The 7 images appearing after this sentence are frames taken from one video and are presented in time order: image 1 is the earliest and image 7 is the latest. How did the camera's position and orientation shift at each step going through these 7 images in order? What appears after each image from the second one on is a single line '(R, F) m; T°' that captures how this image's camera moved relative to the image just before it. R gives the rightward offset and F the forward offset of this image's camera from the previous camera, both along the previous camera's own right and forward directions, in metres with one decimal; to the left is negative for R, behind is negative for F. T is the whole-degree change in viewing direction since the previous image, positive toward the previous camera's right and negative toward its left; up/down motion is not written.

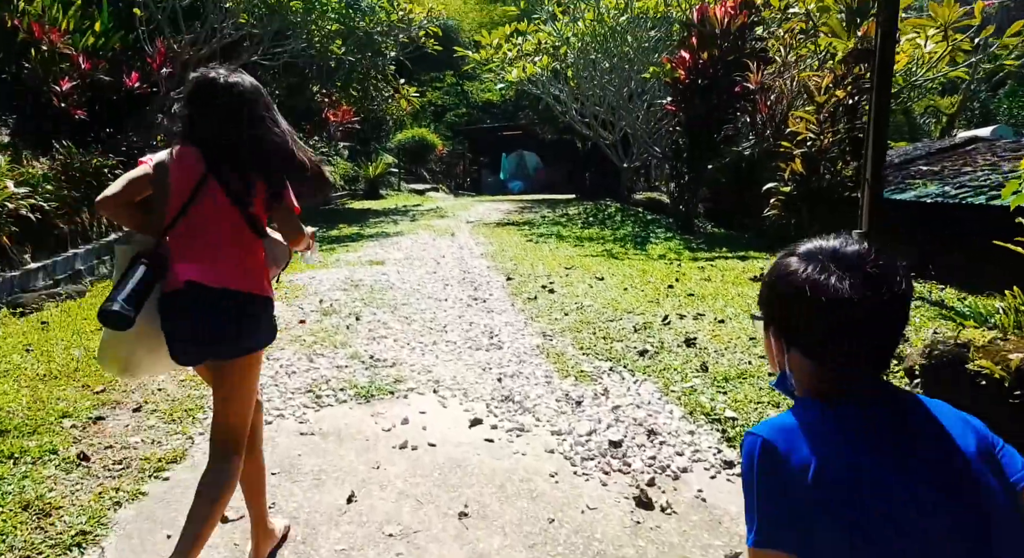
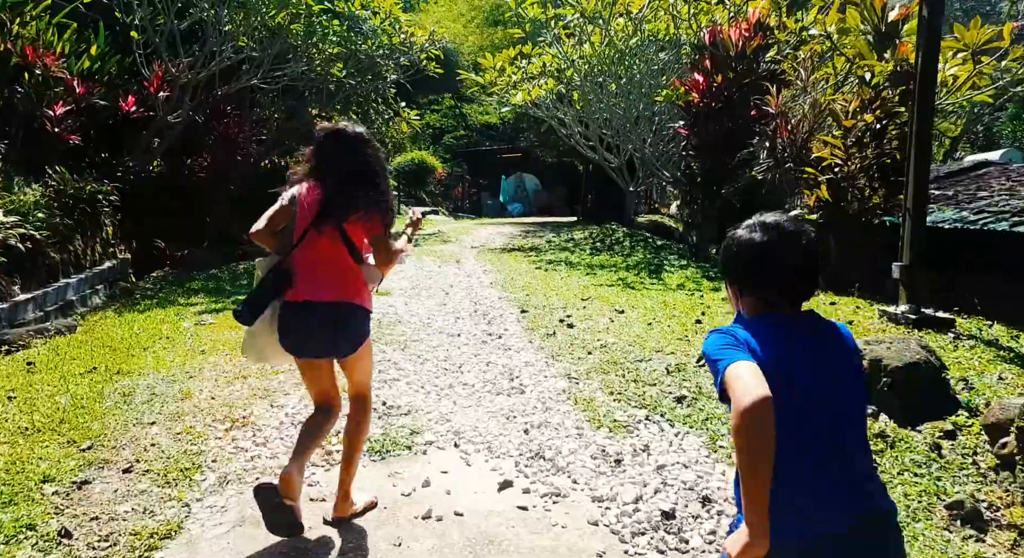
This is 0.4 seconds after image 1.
(-0.1, +0.3) m; 0°
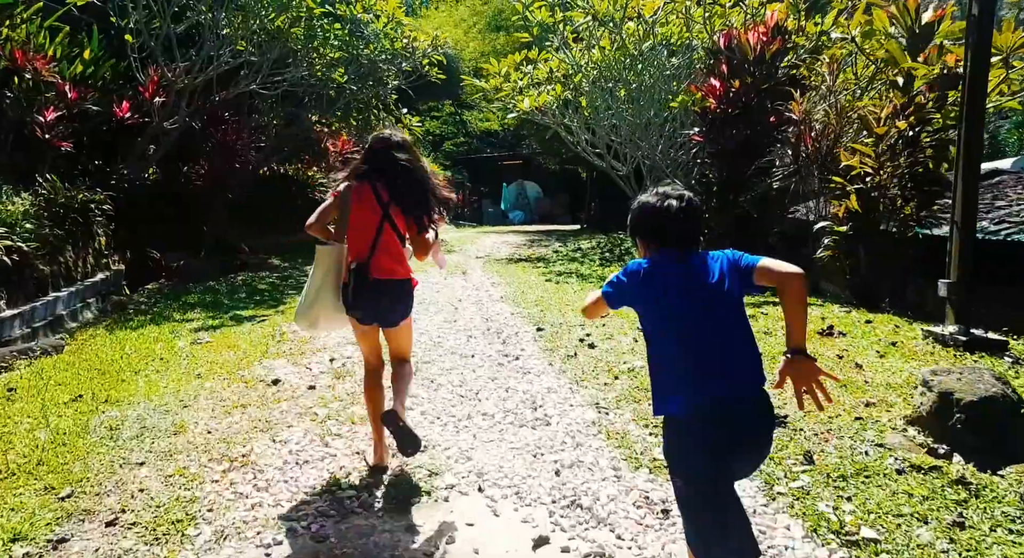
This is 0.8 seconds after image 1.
(-0.1, +0.4) m; 0°
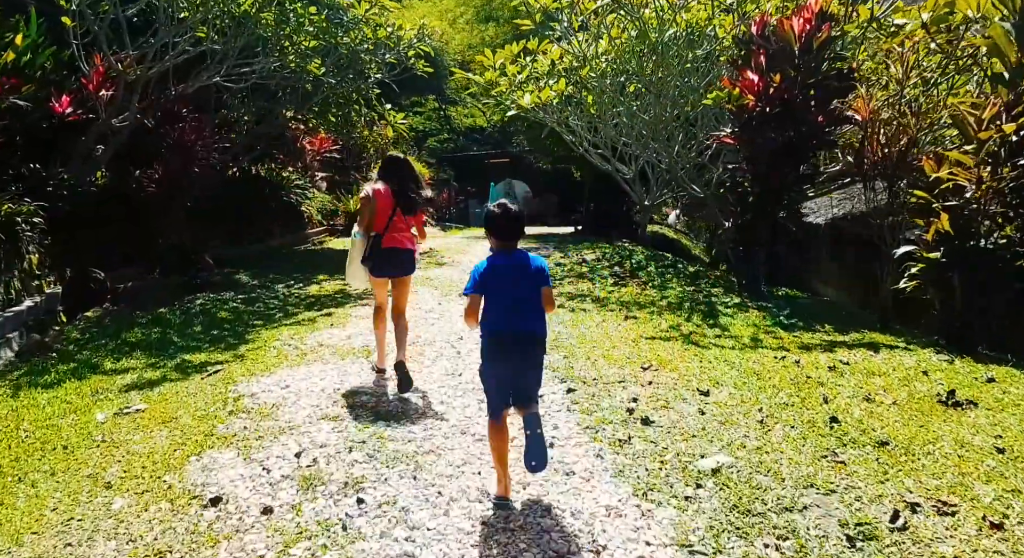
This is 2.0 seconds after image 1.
(-0.2, +1.3) m; +1°
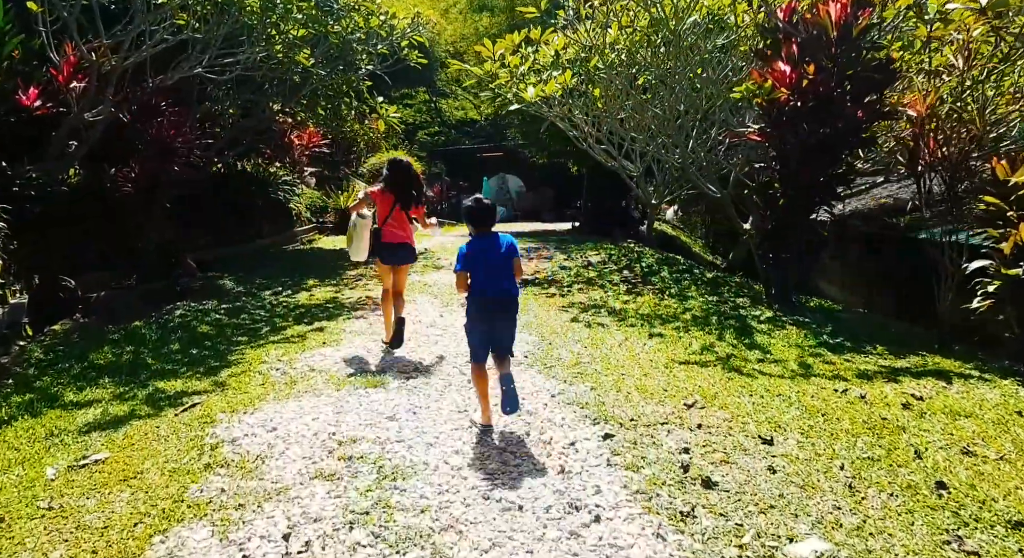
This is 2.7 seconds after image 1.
(-0.2, +0.7) m; +1°
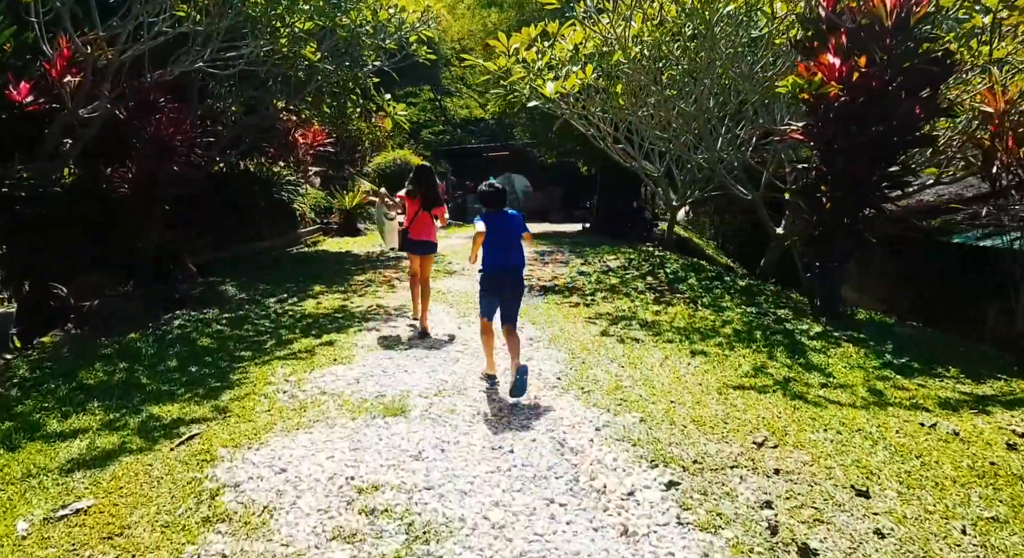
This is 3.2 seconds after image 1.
(-0.2, +0.5) m; 0°
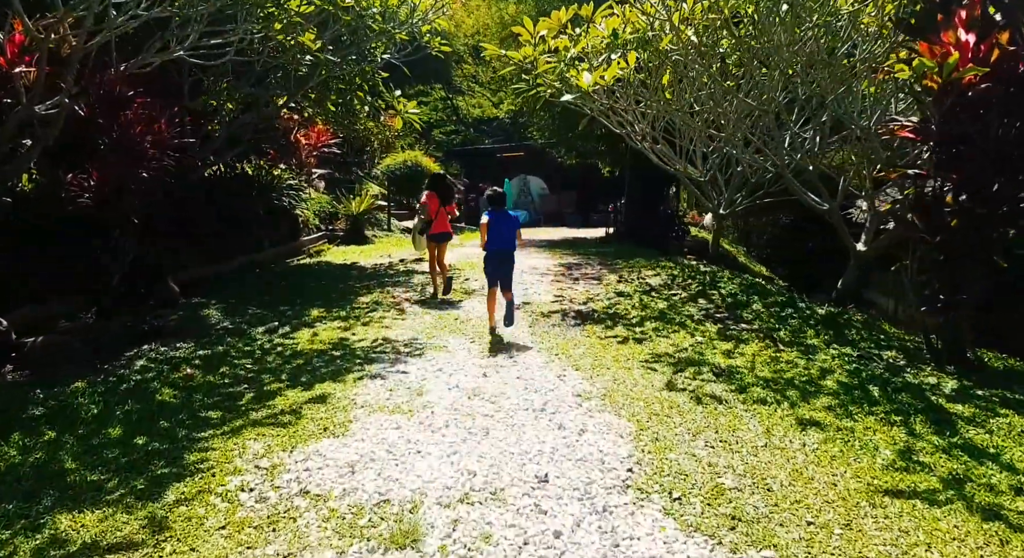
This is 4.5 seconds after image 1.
(-0.2, +1.4) m; -1°
